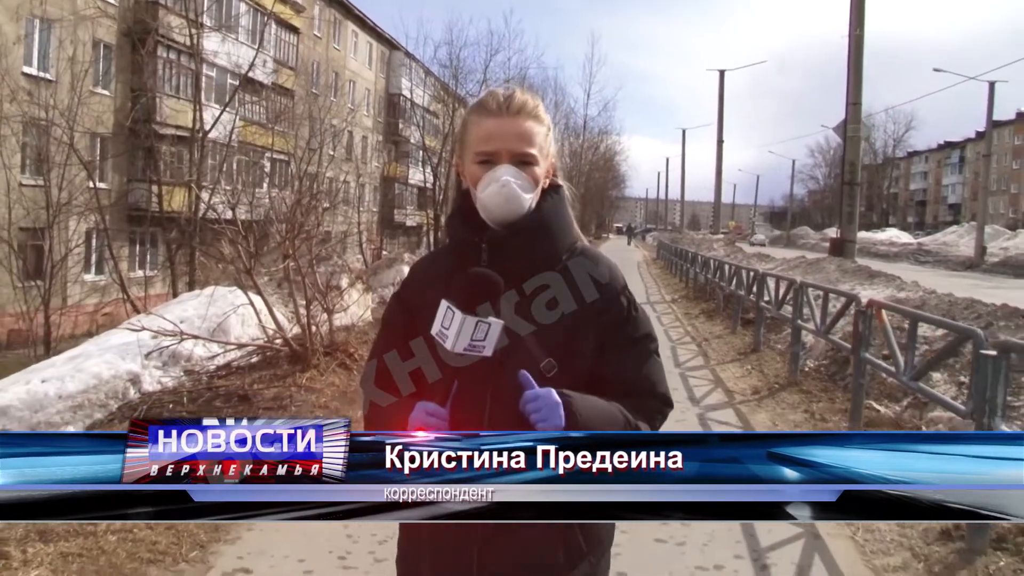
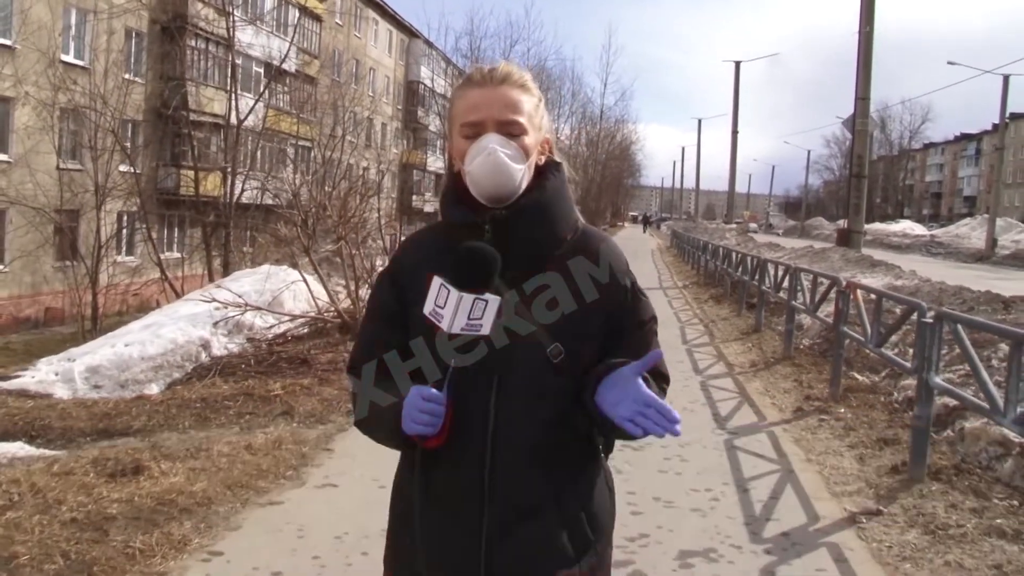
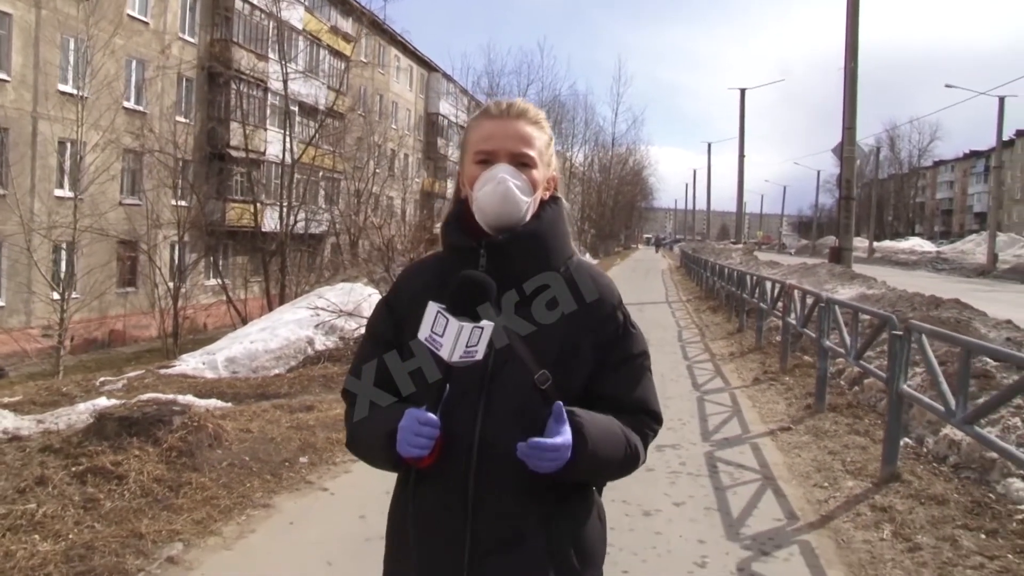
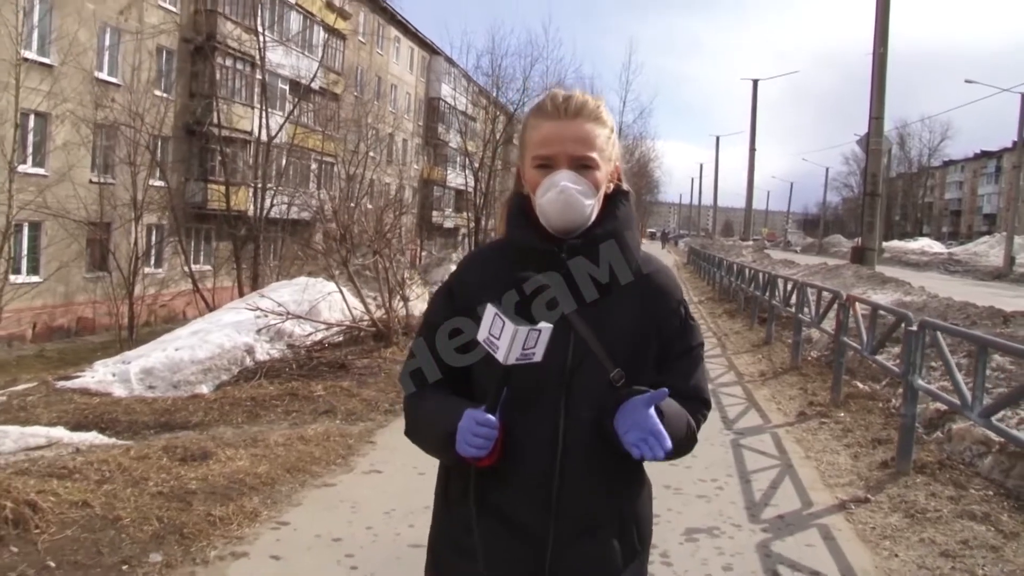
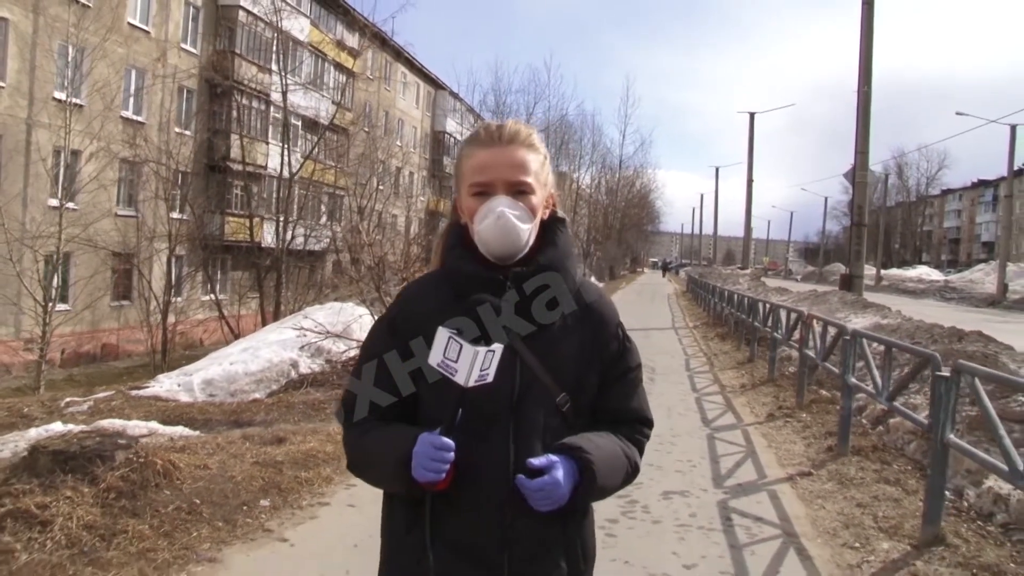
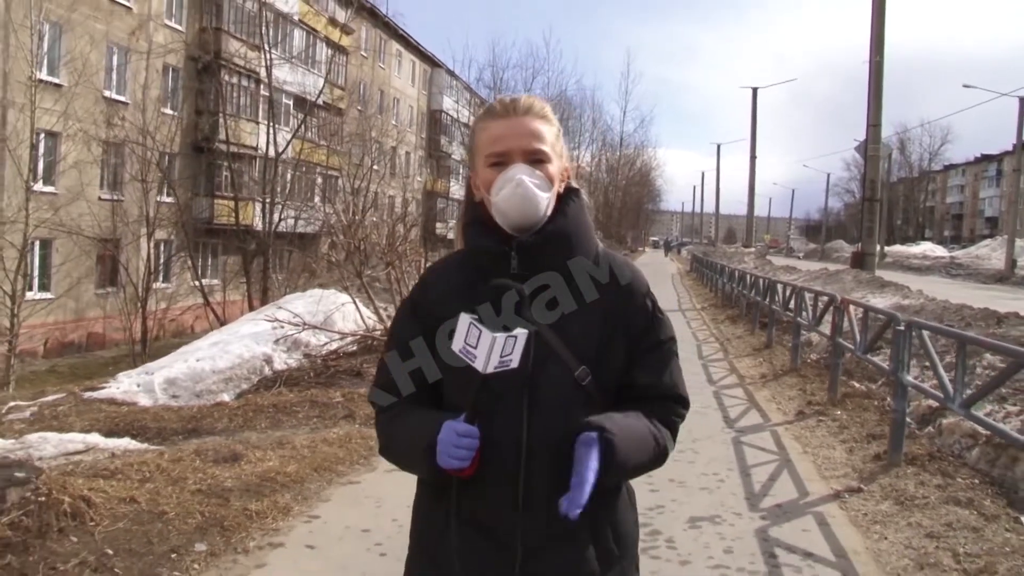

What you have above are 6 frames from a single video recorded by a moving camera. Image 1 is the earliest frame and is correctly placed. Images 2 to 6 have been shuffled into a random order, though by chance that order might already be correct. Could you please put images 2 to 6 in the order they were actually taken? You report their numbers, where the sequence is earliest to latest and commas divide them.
2, 4, 6, 5, 3
